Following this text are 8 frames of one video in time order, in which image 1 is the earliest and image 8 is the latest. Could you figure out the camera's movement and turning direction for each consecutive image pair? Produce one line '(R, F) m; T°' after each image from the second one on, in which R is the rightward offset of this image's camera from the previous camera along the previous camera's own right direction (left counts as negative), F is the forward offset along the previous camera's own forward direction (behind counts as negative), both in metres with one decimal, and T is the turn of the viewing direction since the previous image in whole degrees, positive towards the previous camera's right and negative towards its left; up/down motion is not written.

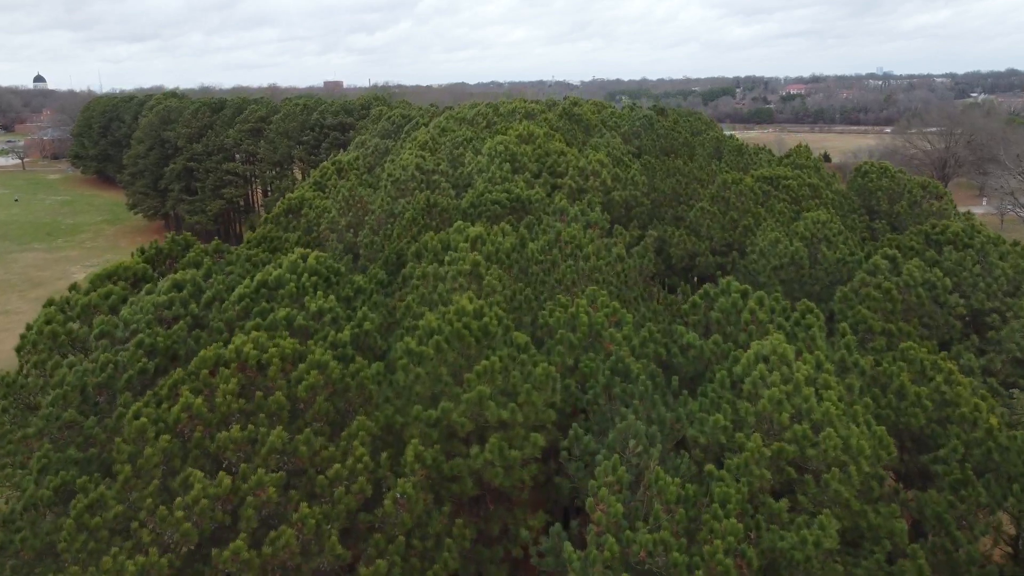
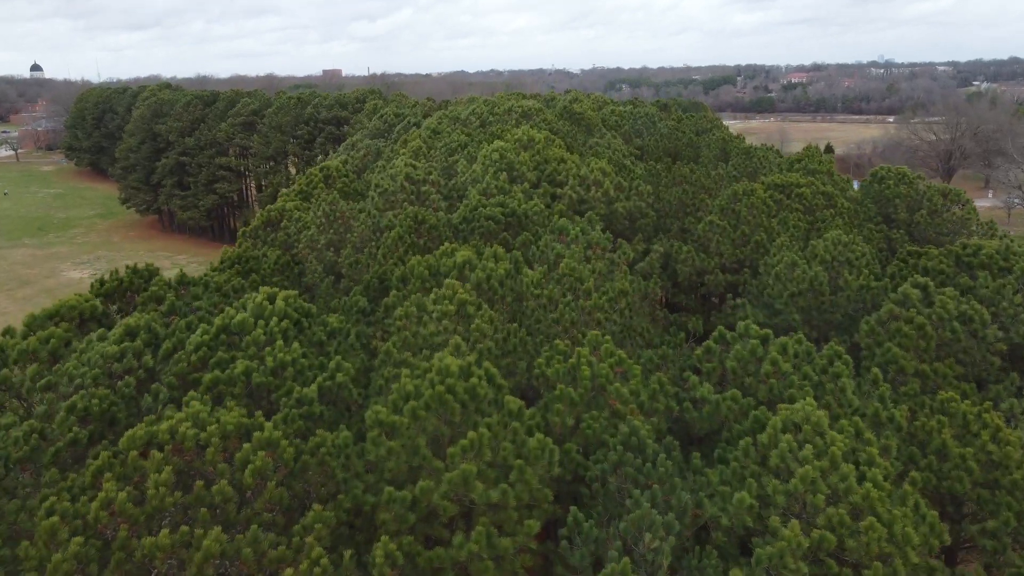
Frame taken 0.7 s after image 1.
(+0.1, +1.2) m; 0°
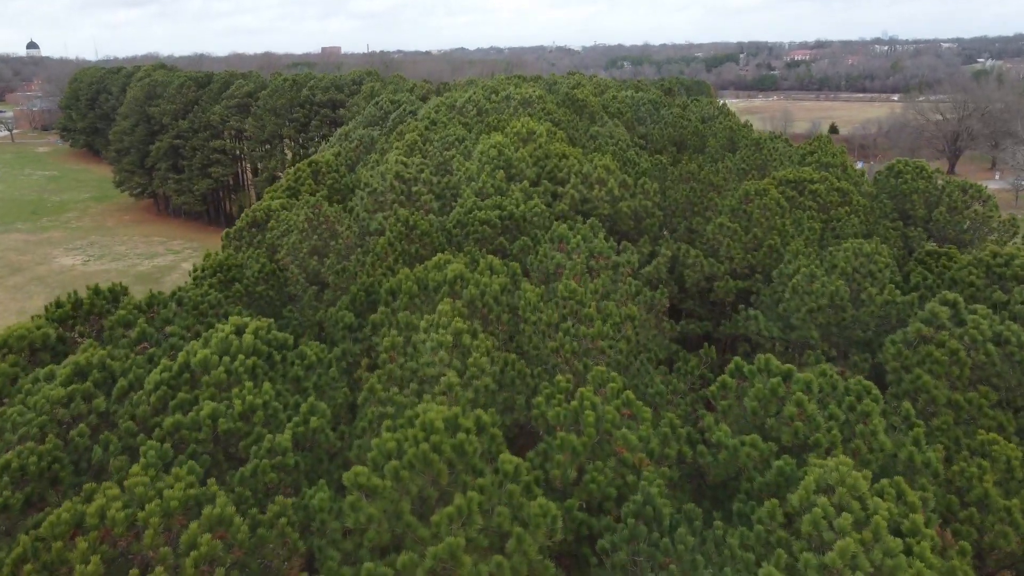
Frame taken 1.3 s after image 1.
(+0.1, +0.9) m; 0°
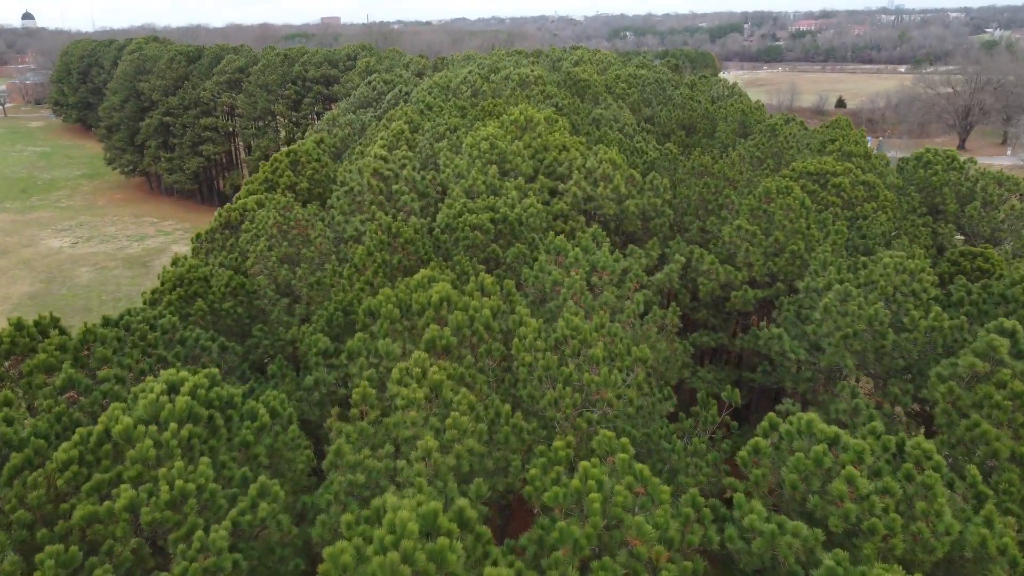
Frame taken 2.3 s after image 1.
(+0.1, +1.5) m; 0°
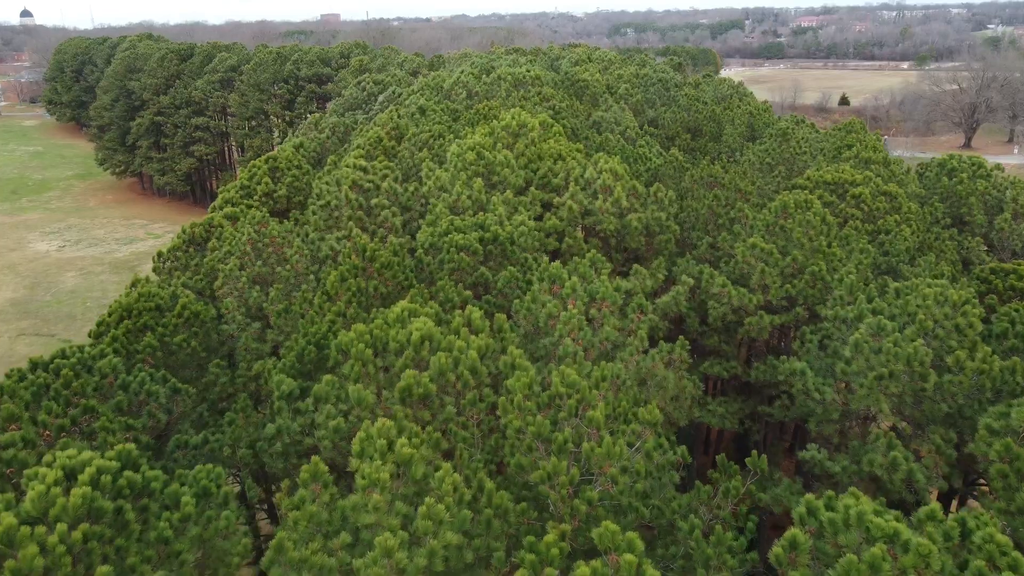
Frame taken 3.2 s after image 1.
(+0.1, +1.3) m; 0°
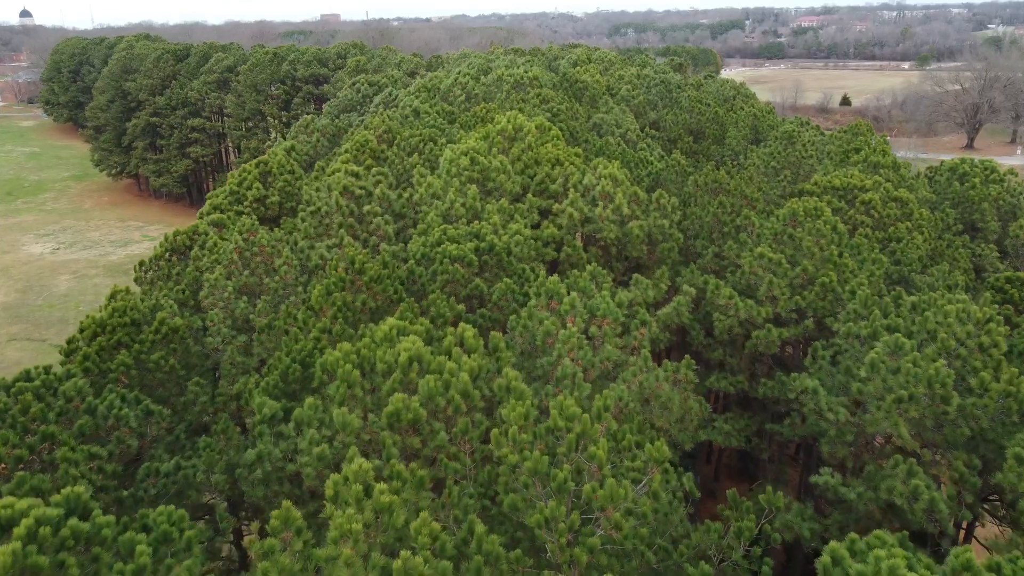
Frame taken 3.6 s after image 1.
(+0.1, +0.6) m; 0°
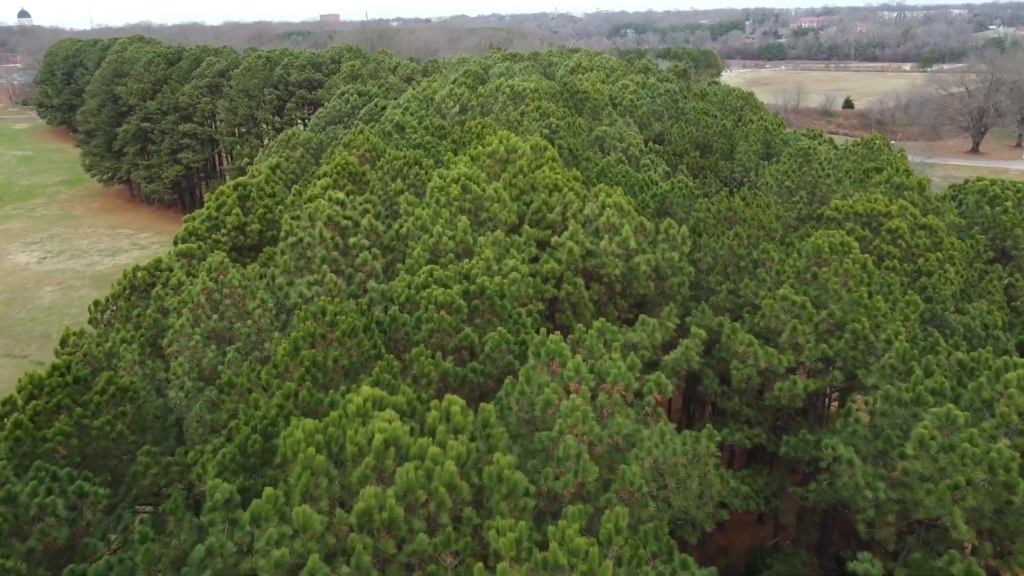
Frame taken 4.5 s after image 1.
(+0.1, +1.3) m; 0°
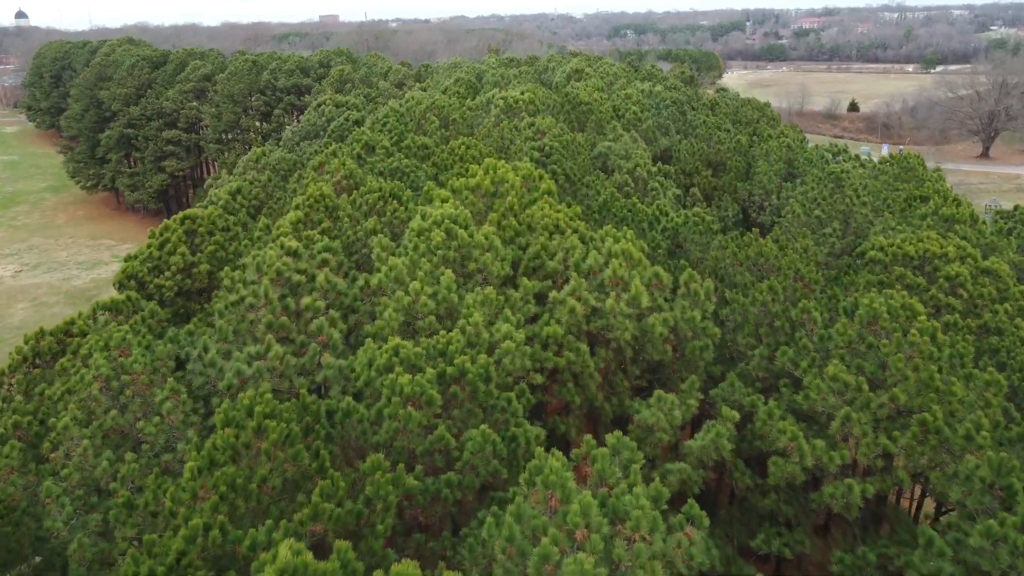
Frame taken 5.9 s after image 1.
(+0.1, +2.2) m; 0°
